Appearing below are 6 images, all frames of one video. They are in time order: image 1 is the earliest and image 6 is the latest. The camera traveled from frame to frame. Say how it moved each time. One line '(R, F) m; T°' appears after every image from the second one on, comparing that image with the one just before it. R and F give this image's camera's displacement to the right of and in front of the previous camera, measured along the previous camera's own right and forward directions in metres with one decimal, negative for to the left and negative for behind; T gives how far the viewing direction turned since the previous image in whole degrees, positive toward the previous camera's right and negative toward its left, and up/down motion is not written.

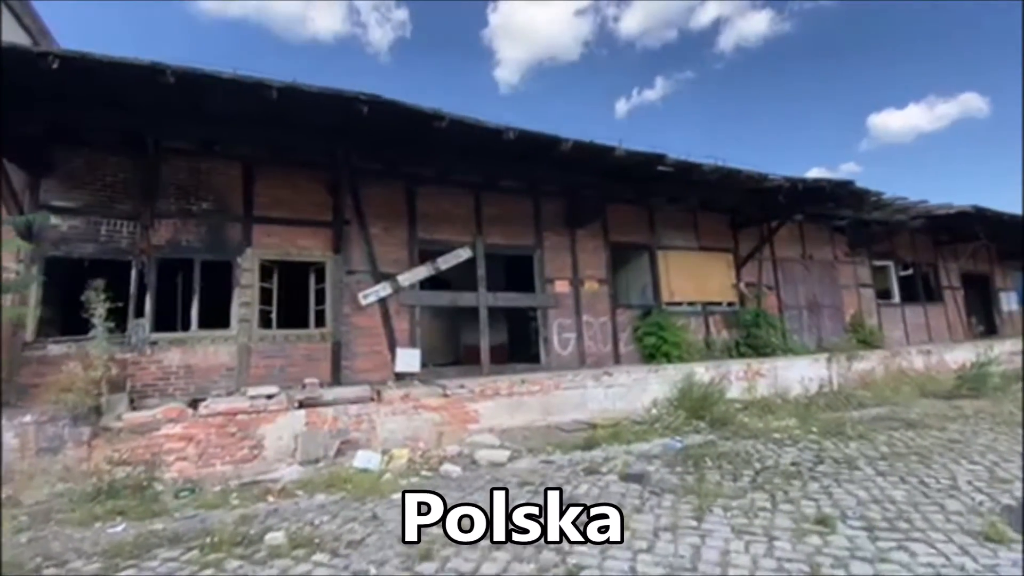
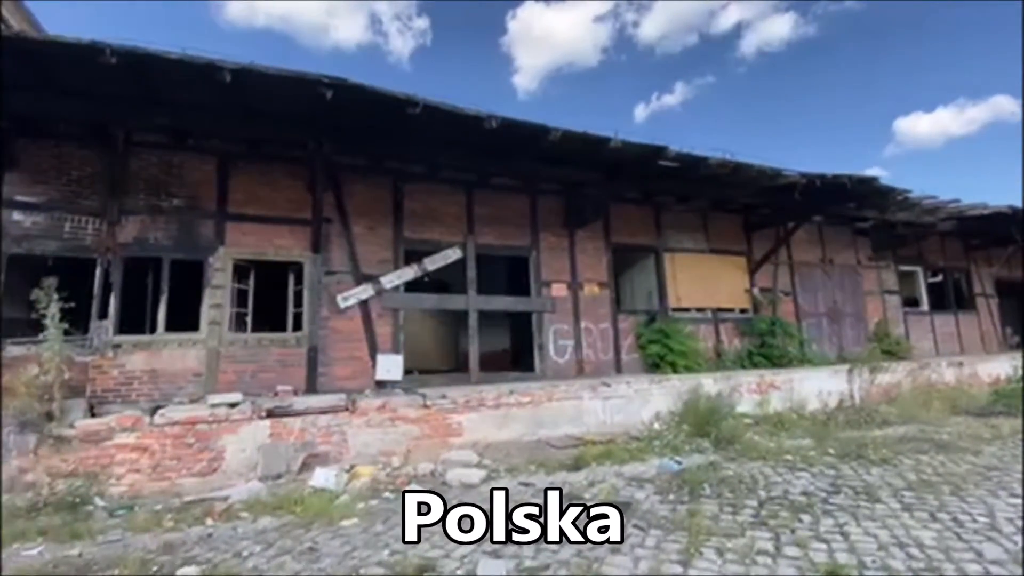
(+0.4, +0.5) m; -2°
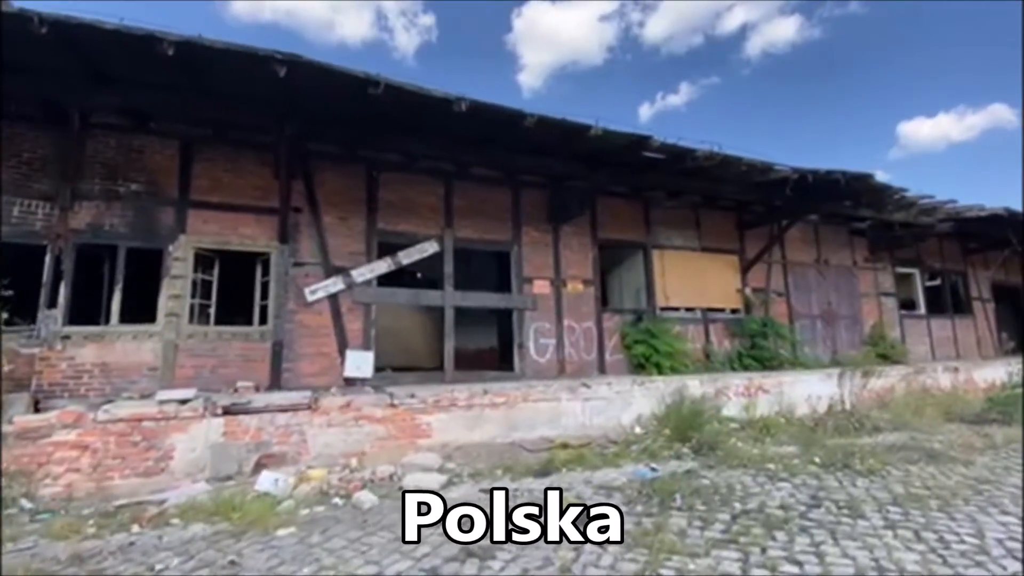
(+0.3, +0.3) m; 0°
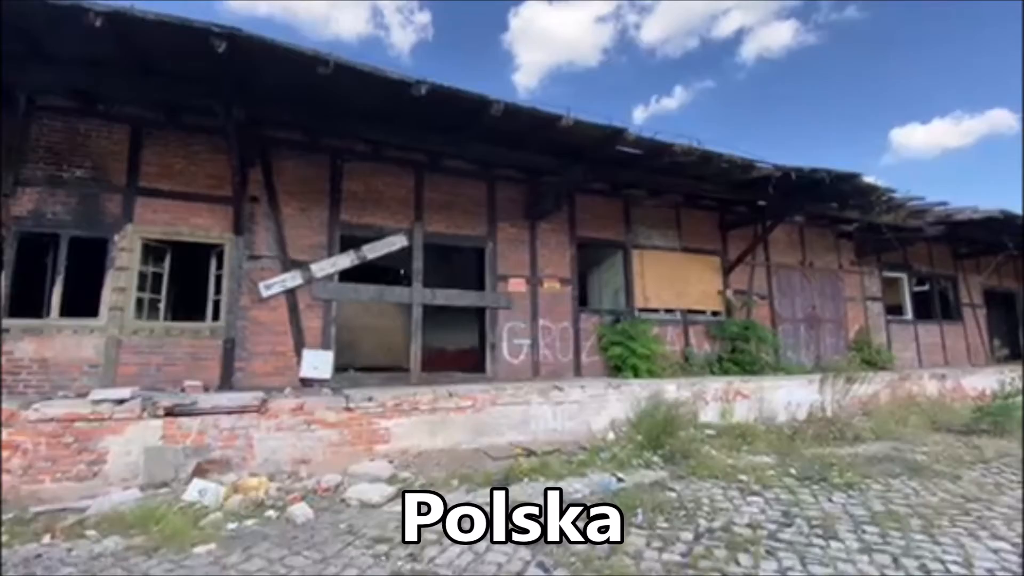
(+0.3, +0.3) m; +1°
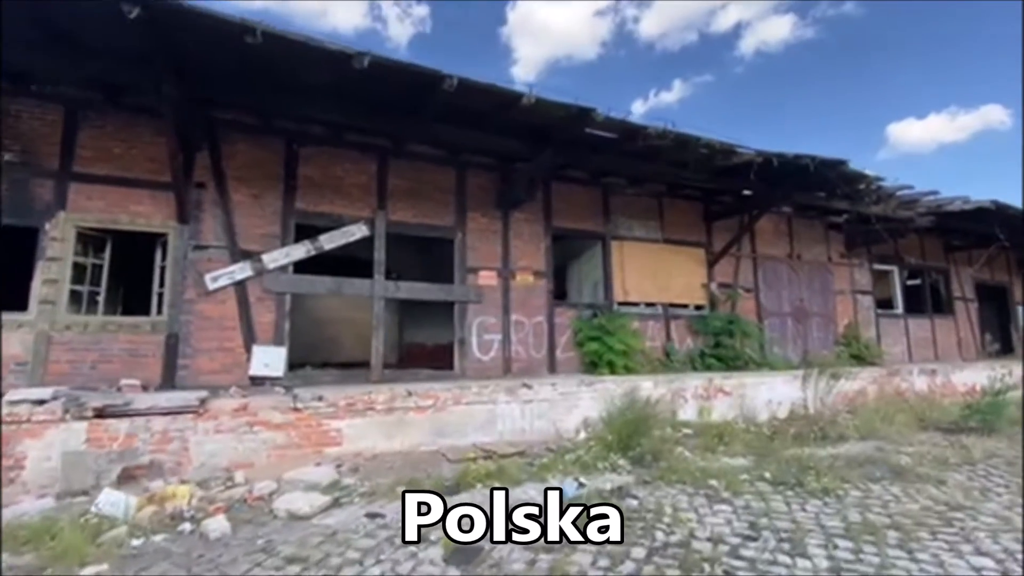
(+0.4, +0.4) m; 0°
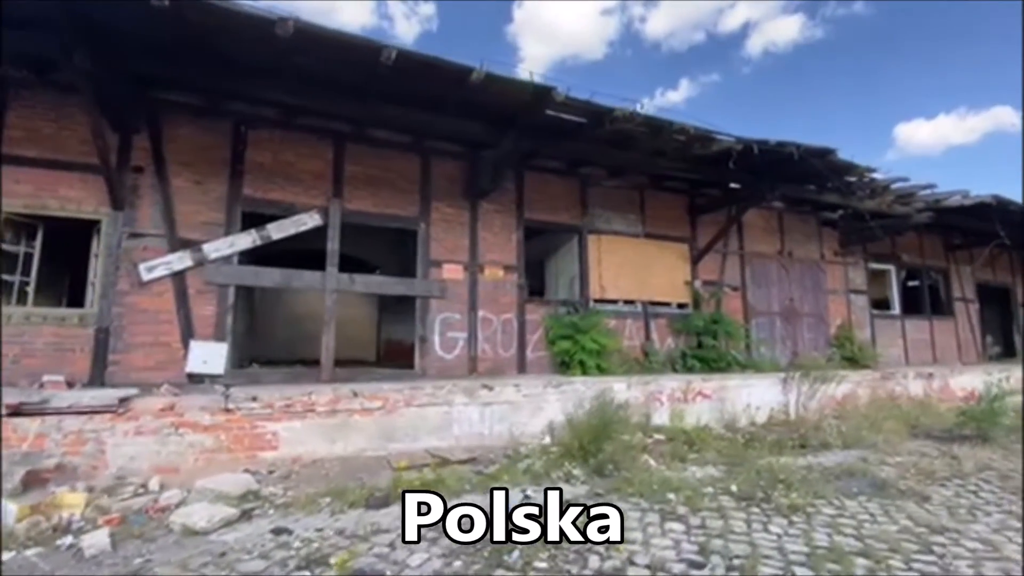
(+0.5, +0.4) m; 0°
